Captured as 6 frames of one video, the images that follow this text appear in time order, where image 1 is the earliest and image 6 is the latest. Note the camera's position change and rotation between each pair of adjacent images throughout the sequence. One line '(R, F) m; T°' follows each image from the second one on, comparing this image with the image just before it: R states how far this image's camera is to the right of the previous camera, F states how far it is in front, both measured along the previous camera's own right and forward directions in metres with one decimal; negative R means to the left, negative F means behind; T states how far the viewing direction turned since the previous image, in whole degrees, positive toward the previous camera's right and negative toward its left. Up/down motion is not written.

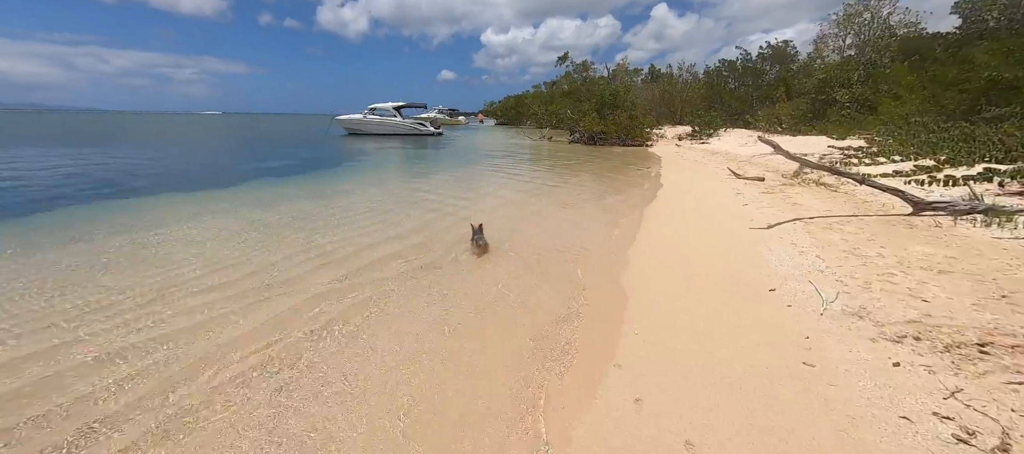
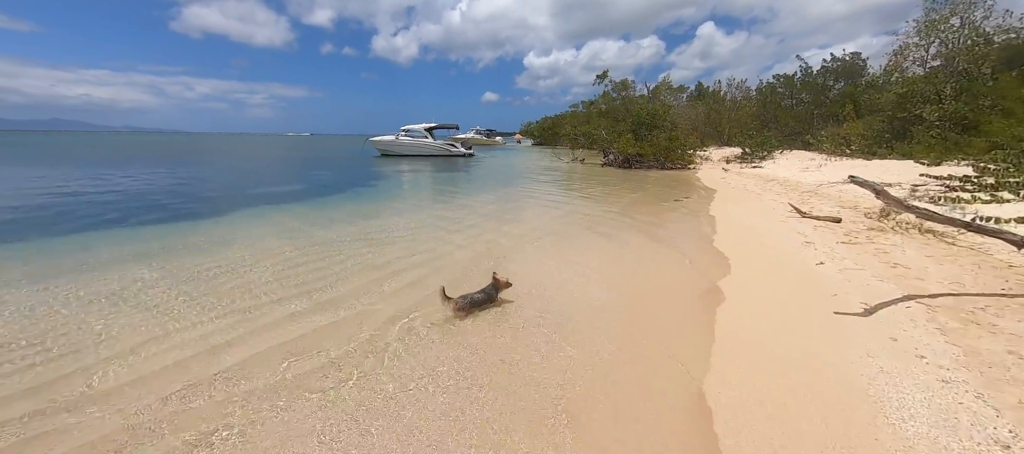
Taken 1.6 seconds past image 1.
(+0.5, +1.0) m; -6°
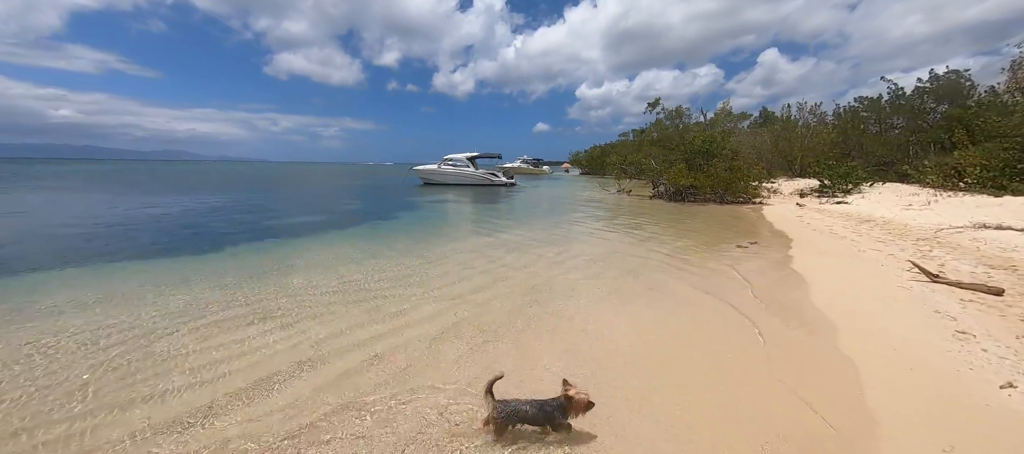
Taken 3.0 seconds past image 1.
(+0.4, +1.0) m; -8°
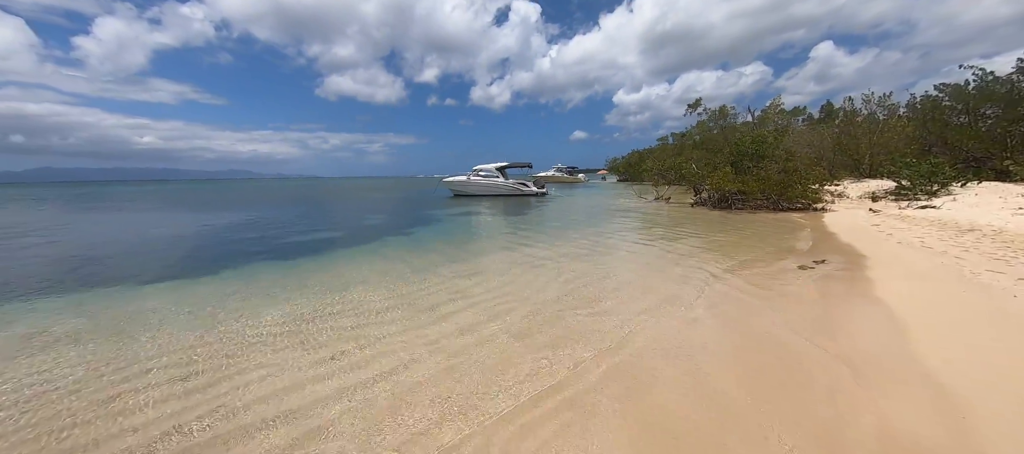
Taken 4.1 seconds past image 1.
(+0.3, +0.7) m; -6°
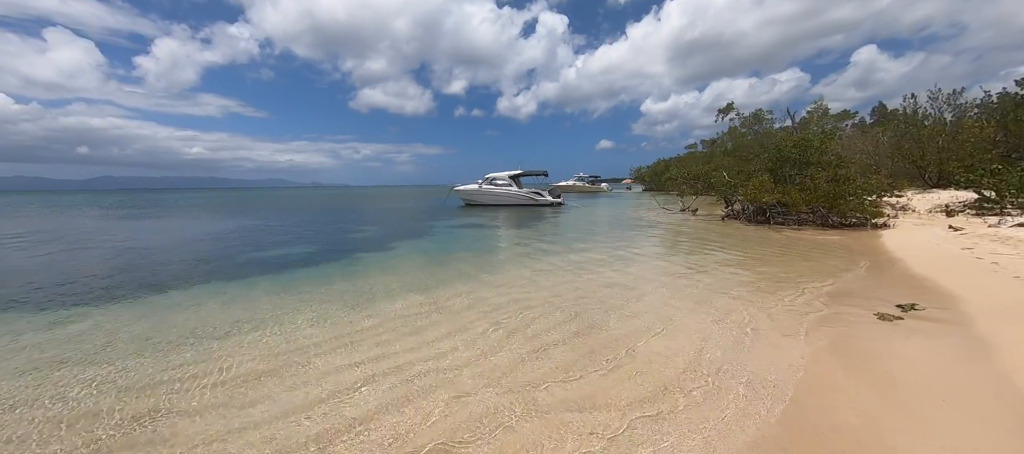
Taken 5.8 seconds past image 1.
(+0.7, +1.3) m; -4°
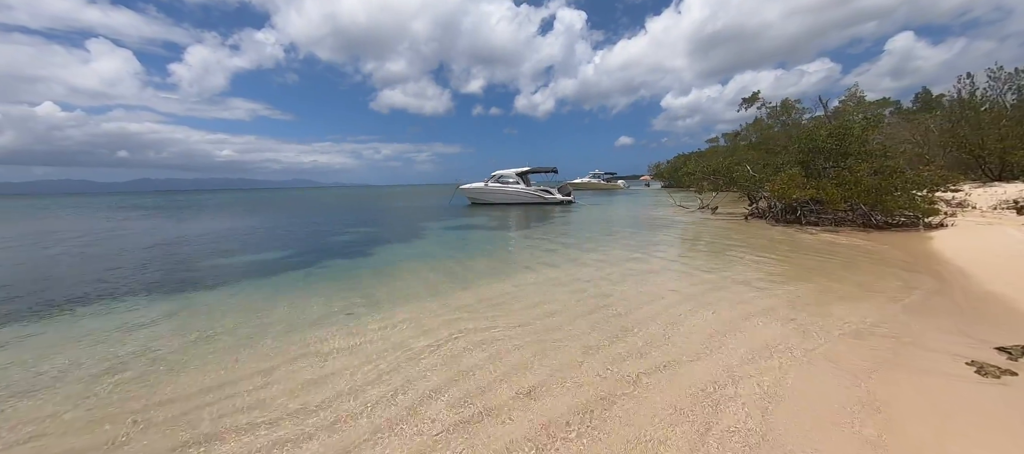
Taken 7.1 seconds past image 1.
(+0.7, +0.9) m; -3°
